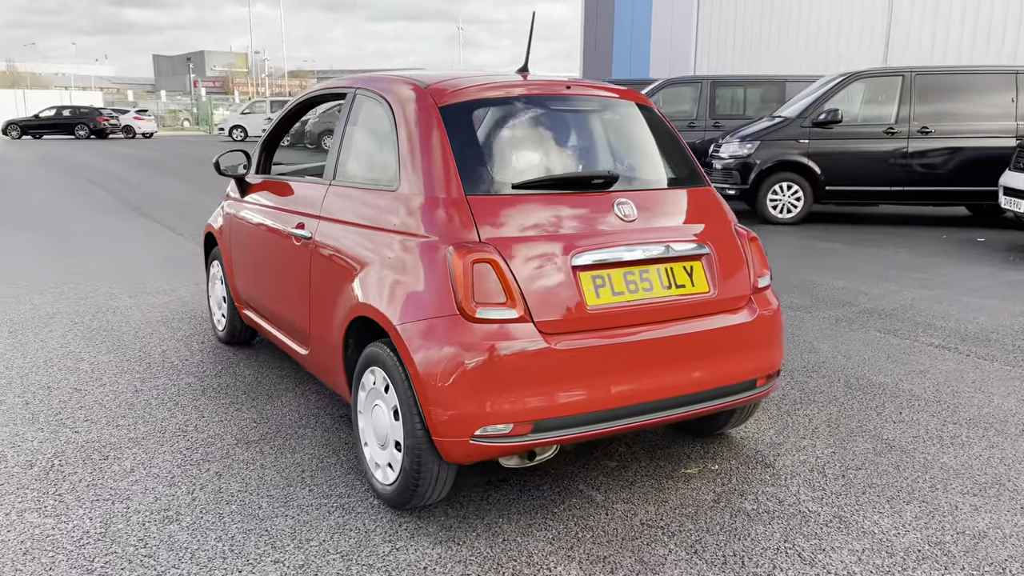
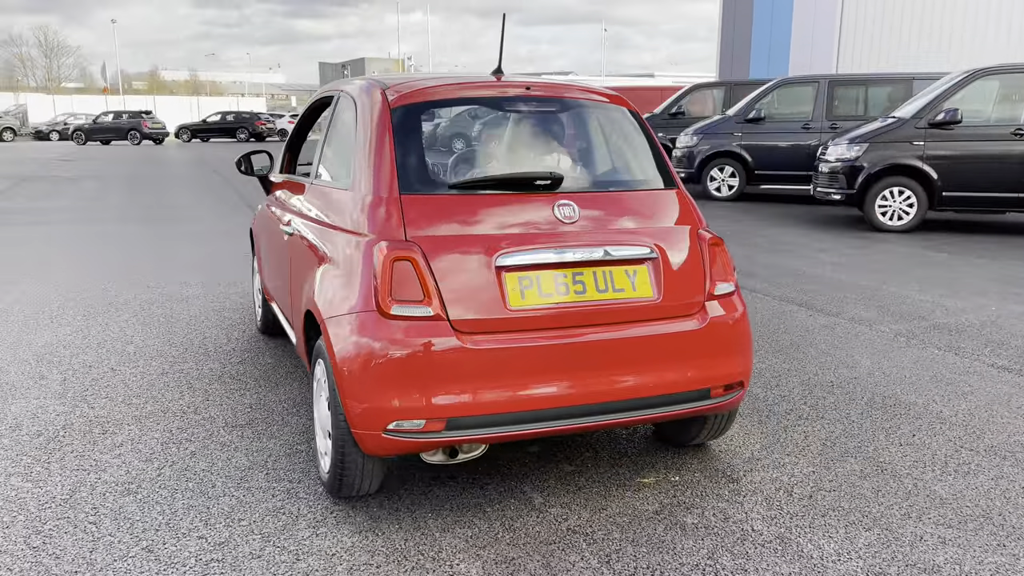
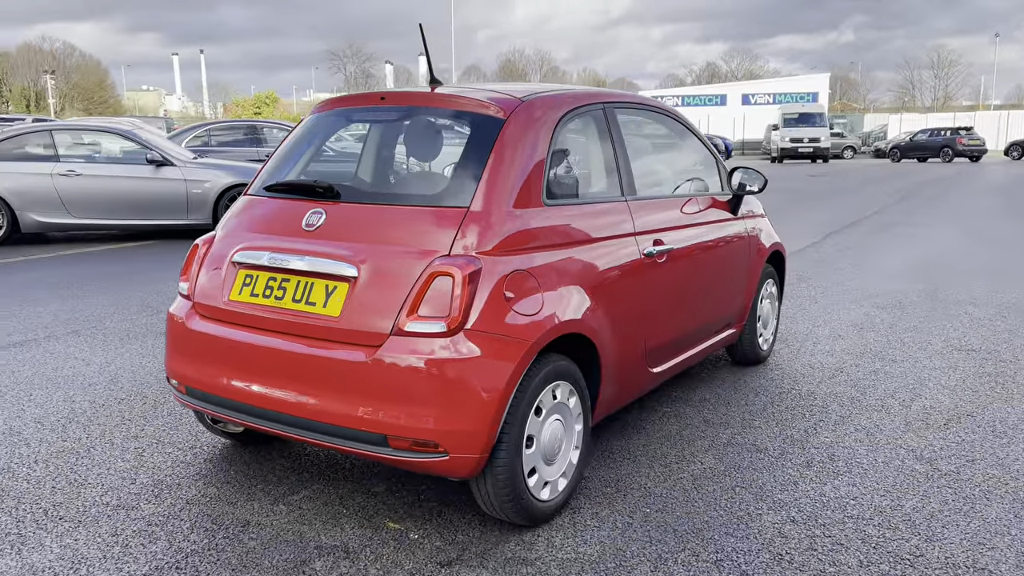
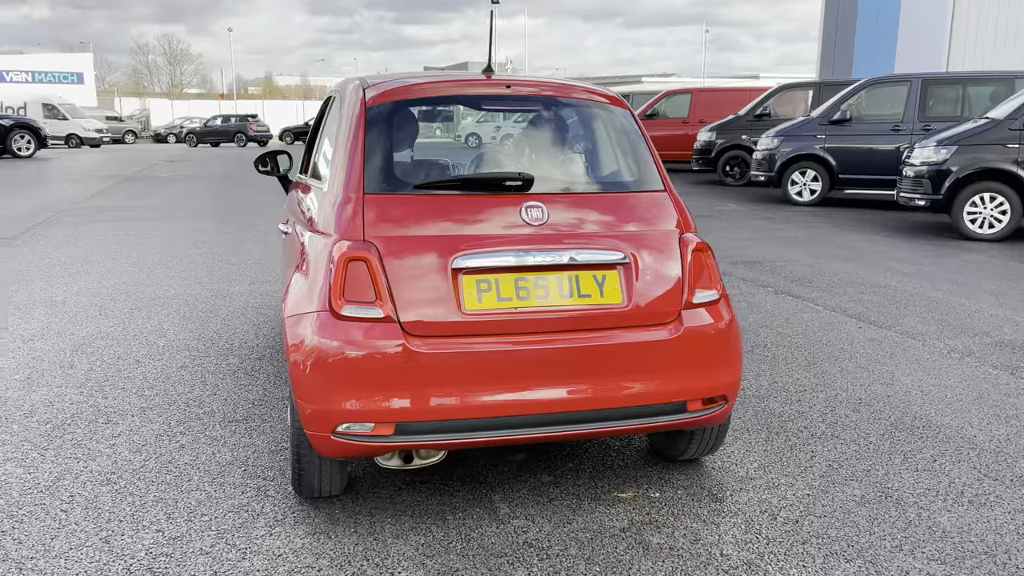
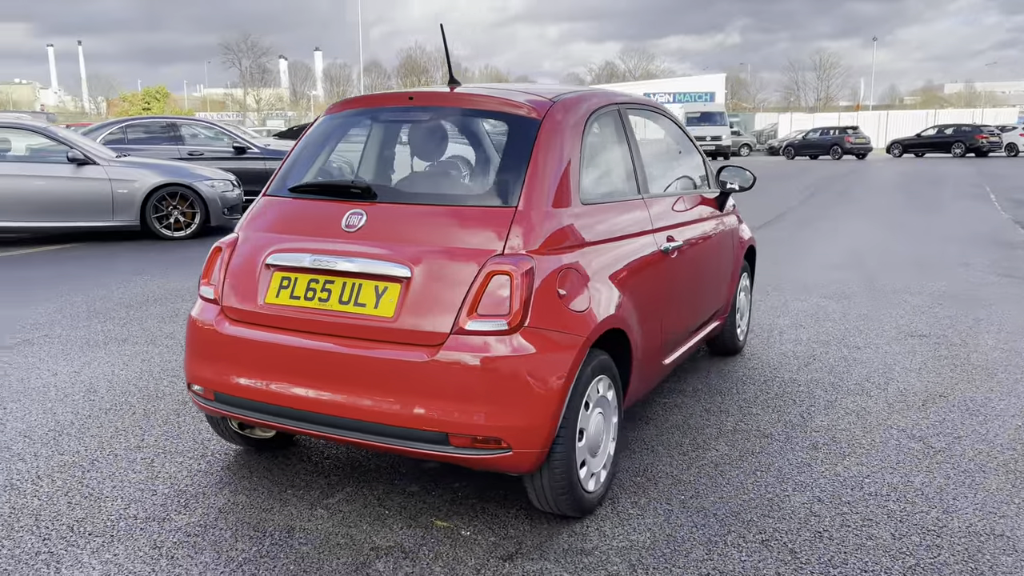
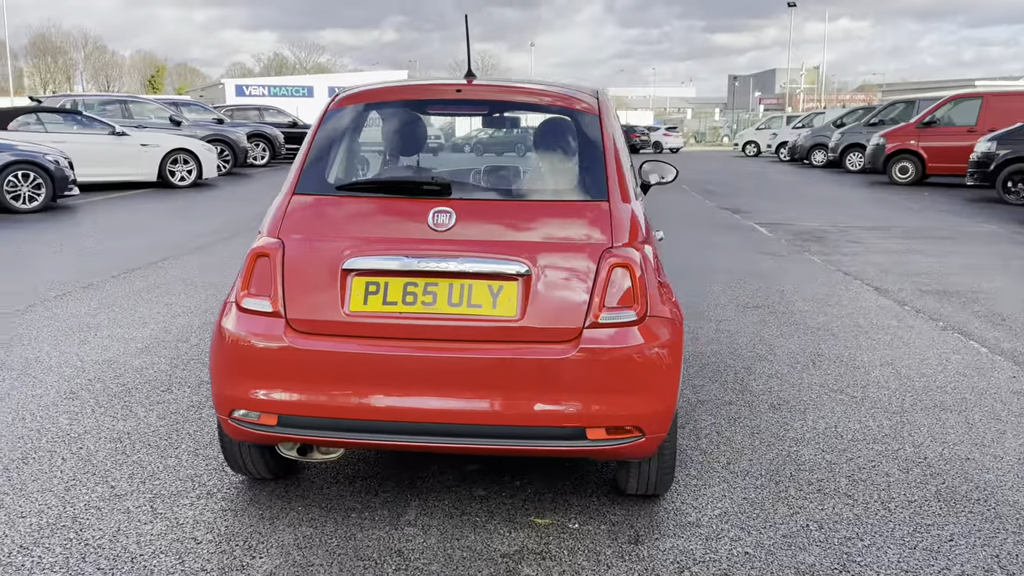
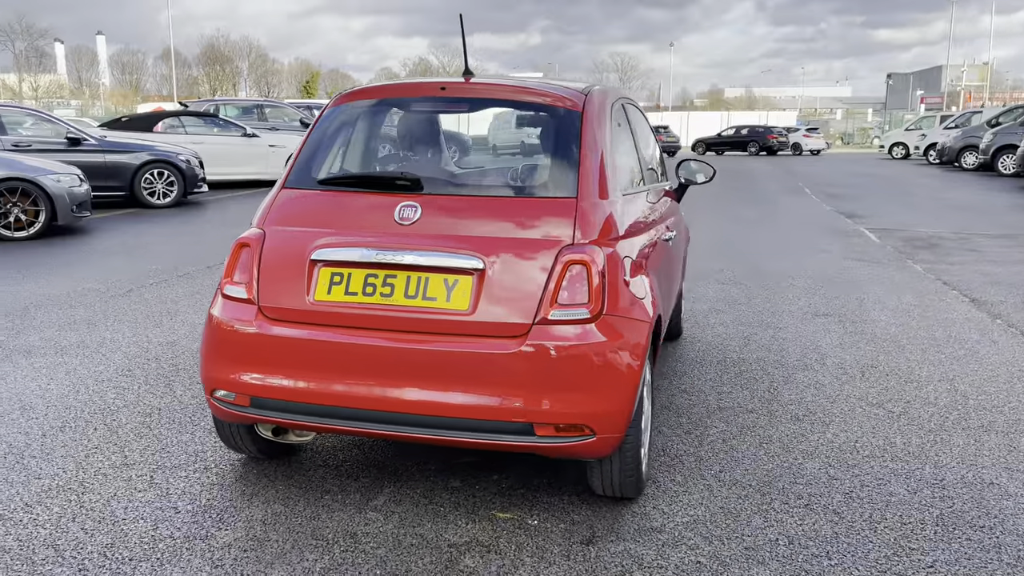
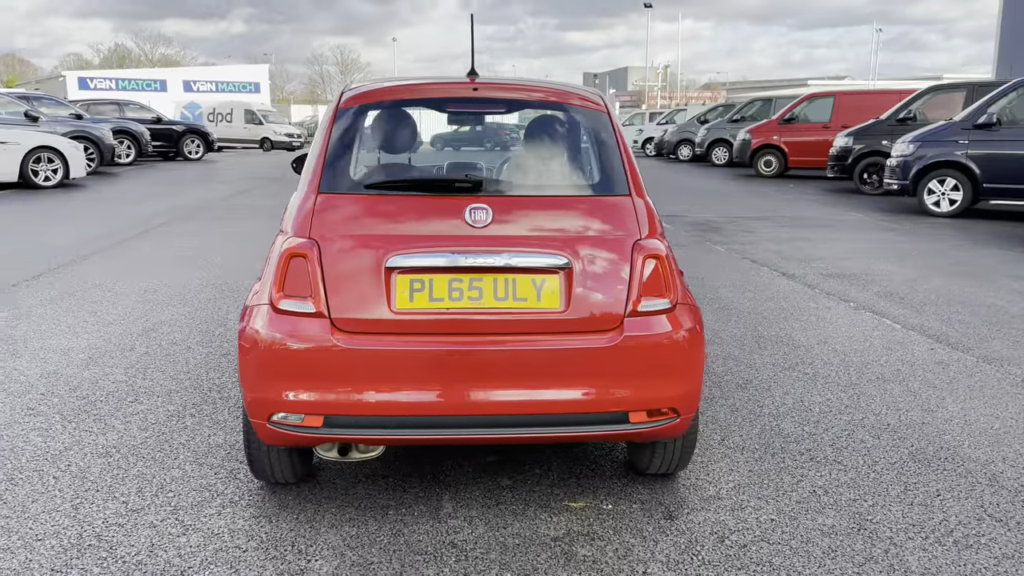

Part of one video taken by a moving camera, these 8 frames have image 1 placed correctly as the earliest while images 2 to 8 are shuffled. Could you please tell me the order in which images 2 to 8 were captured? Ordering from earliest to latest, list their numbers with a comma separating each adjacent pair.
2, 4, 8, 6, 7, 5, 3
